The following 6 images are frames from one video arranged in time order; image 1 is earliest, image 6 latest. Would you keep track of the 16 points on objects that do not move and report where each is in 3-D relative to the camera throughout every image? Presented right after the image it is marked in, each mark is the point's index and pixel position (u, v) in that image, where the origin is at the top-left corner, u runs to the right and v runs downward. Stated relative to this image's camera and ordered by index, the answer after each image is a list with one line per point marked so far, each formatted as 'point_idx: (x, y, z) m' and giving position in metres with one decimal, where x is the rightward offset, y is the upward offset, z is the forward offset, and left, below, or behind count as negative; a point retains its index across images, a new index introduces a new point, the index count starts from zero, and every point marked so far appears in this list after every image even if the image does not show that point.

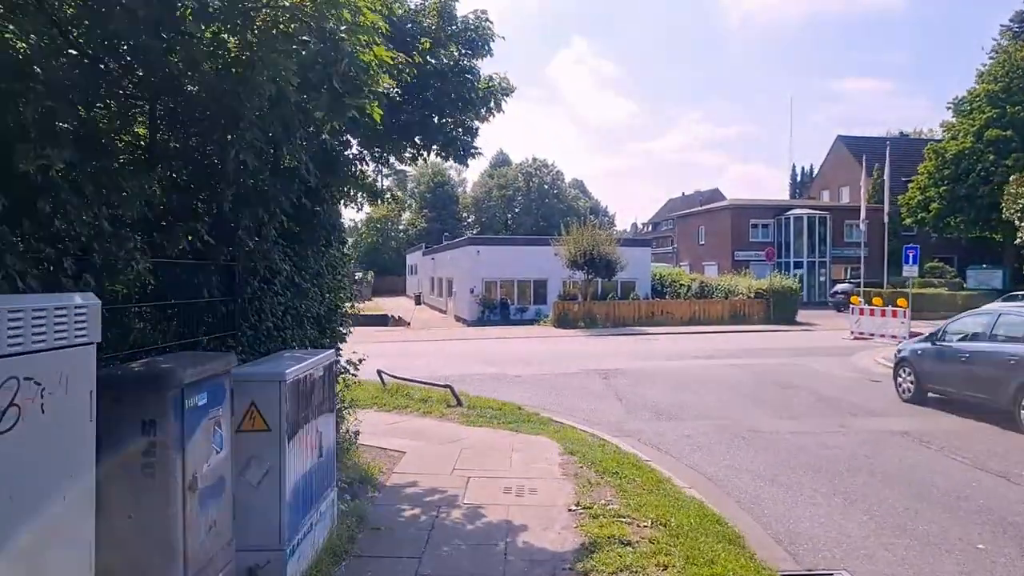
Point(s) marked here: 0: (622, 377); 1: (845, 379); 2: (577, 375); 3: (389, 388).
0: (+2.3, -1.9, +15.8) m
1: (+7.0, -1.9, +15.8) m
2: (+1.4, -1.9, +16.1) m
3: (-2.1, -1.7, +12.5) m
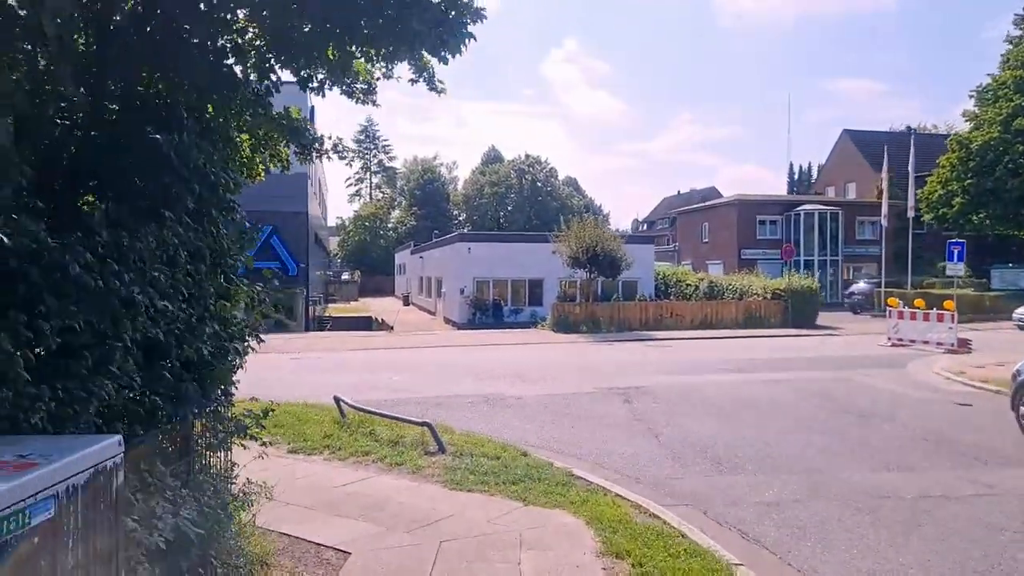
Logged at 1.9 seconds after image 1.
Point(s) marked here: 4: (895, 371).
0: (+2.3, -1.9, +12.7) m
1: (+7.0, -1.9, +12.7) m
2: (+1.4, -1.9, +12.9) m
3: (-2.1, -1.7, +9.3) m
4: (+9.2, -2.0, +18.0) m
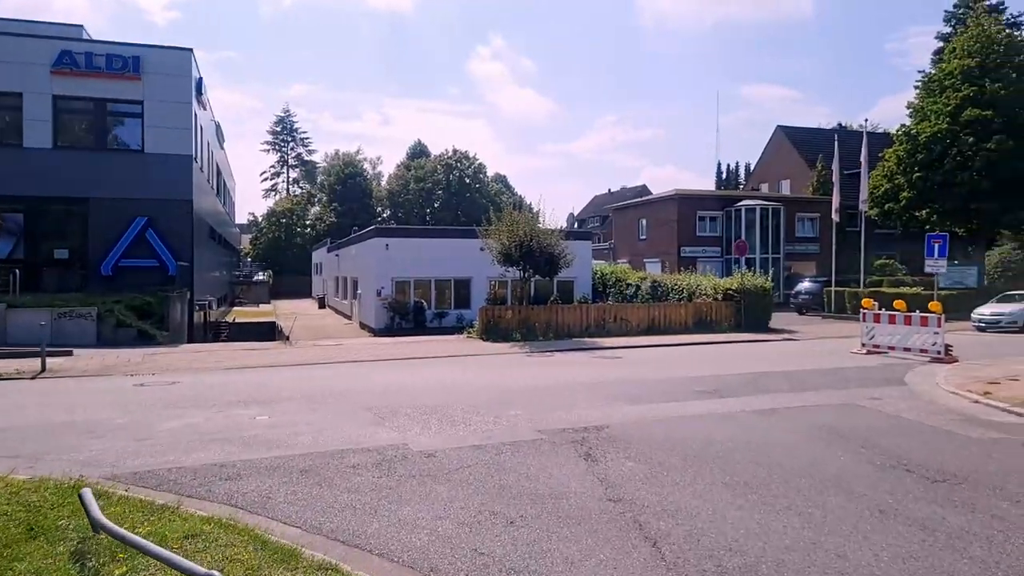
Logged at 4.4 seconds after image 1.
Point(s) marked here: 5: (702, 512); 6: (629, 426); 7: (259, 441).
0: (+1.2, -2.0, +8.8) m
1: (+5.9, -2.0, +9.3) m
2: (+0.3, -2.0, +8.9) m
3: (-2.8, -1.7, +5.0) m
4: (+7.6, -2.0, +14.7) m
5: (+1.7, -2.0, +6.6) m
6: (+1.6, -1.9, +10.5) m
7: (-3.2, -1.9, +9.4) m
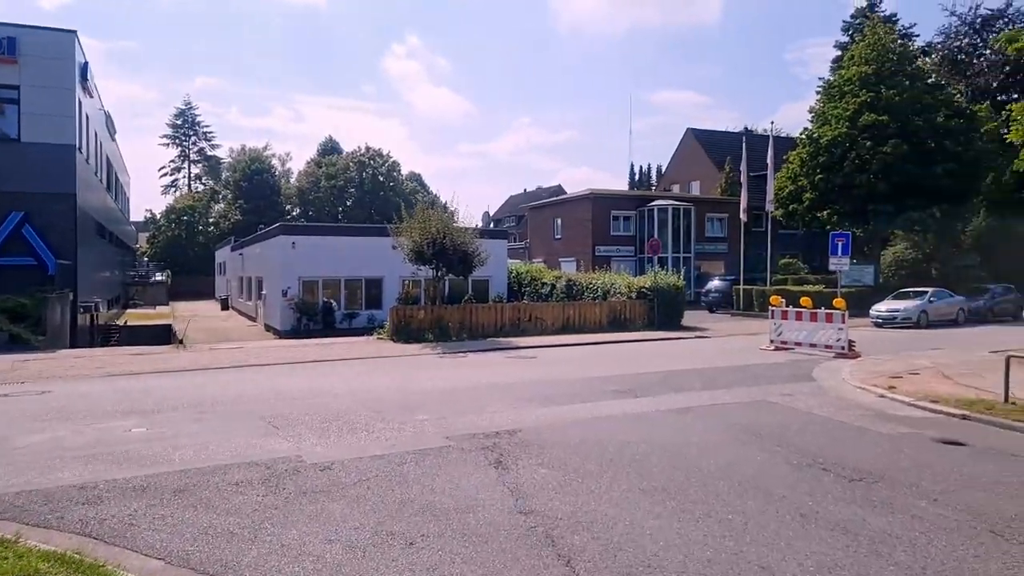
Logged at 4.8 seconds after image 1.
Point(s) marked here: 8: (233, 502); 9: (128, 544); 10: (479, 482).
0: (+0.2, -1.9, +8.3) m
1: (+4.7, -1.9, +9.2) m
2: (-0.7, -1.9, +8.3) m
3: (-3.4, -1.7, +4.1) m
4: (+5.8, -1.9, +14.9) m
5: (+0.9, -1.9, +6.1) m
6: (+0.4, -1.9, +10.0) m
7: (-4.3, -1.9, +8.4) m
8: (-2.5, -1.9, +6.9) m
9: (-3.0, -2.0, +5.8) m
10: (-0.3, -1.9, +7.4) m
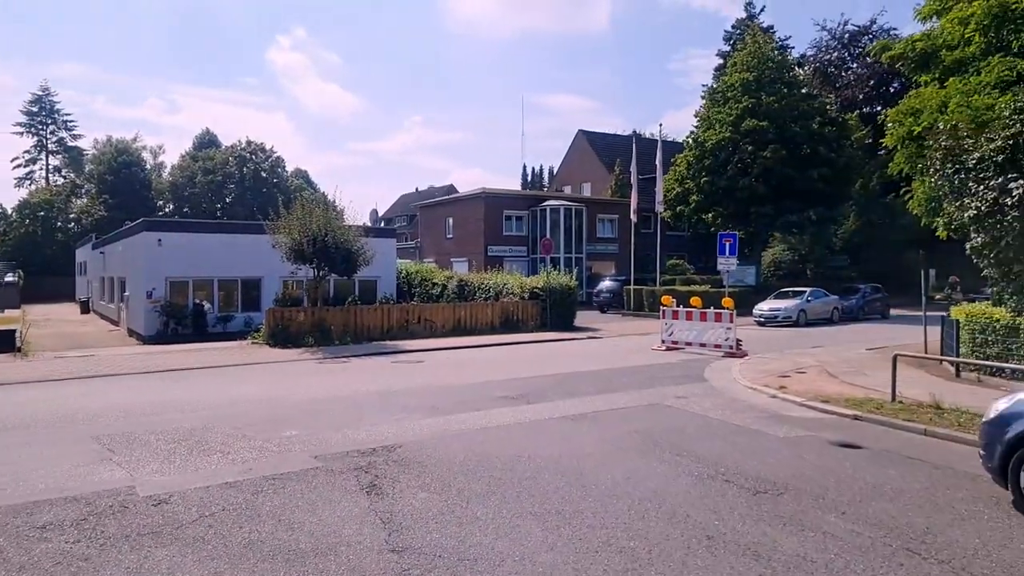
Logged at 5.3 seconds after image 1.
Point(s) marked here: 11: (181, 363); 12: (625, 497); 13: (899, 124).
0: (-1.0, -1.9, +7.3) m
1: (+3.4, -1.9, +8.9) m
2: (-1.9, -1.9, +7.2) m
3: (-4.0, -1.7, +2.6) m
4: (+3.6, -1.9, +14.6) m
5: (0.0, -1.9, +5.3) m
6: (-1.1, -1.9, +9.0) m
7: (-5.5, -1.9, +6.8) m
8: (-3.5, -1.9, +5.5) m
9: (-3.8, -2.0, +4.4) m
10: (-1.4, -1.9, +6.3) m
11: (-8.2, -1.9, +18.6) m
12: (+1.0, -1.9, +6.8) m
13: (+9.7, +4.1, +18.7) m
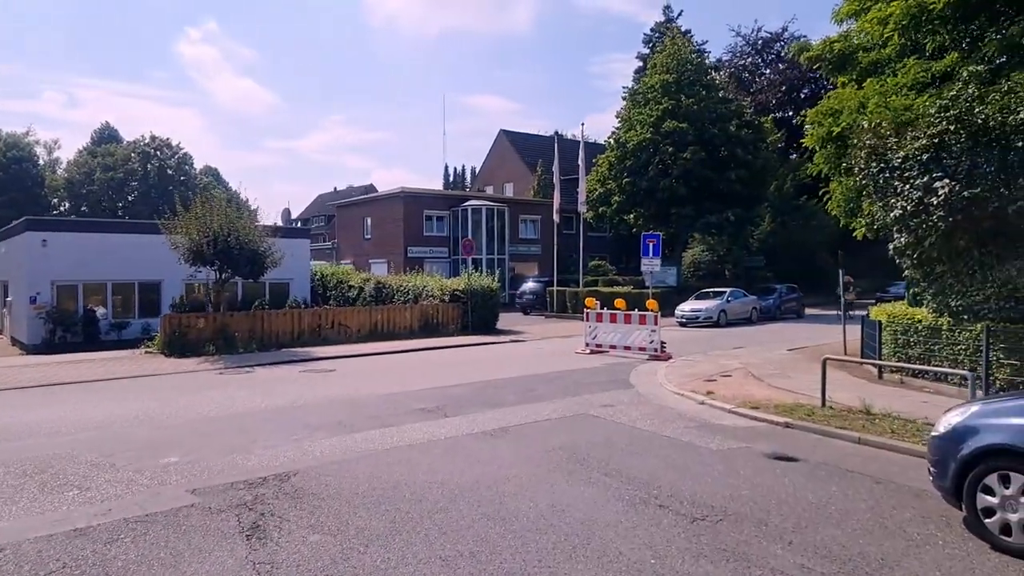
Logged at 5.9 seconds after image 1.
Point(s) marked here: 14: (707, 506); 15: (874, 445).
0: (-1.8, -1.9, +6.3) m
1: (+2.4, -1.9, +8.3) m
2: (-2.7, -2.0, +6.0) m
3: (-4.2, -1.7, +1.3) m
4: (+2.1, -1.9, +14.0) m
5: (-0.6, -2.0, +4.3) m
6: (-2.0, -1.9, +7.9) m
7: (-6.2, -2.0, +5.3) m
8: (-4.1, -2.0, +4.2) m
9: (-4.2, -2.0, +3.1) m
10: (-2.1, -2.0, +5.3) m
11: (-10.1, -2.0, +16.8) m
12: (+0.3, -1.9, +5.9) m
13: (+7.6, +4.1, +18.7) m
14: (+1.7, -1.9, +6.5) m
15: (+4.3, -1.9, +8.8) m
